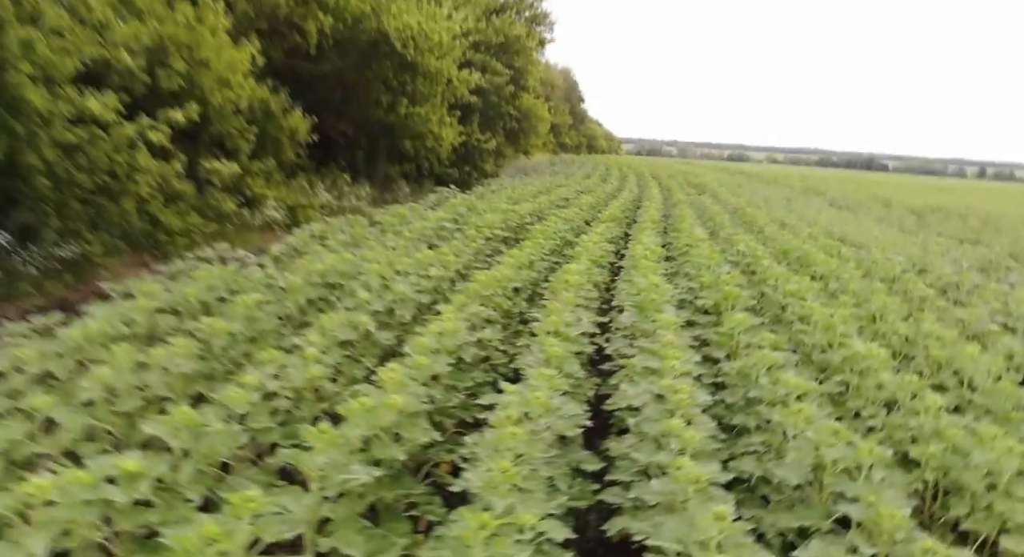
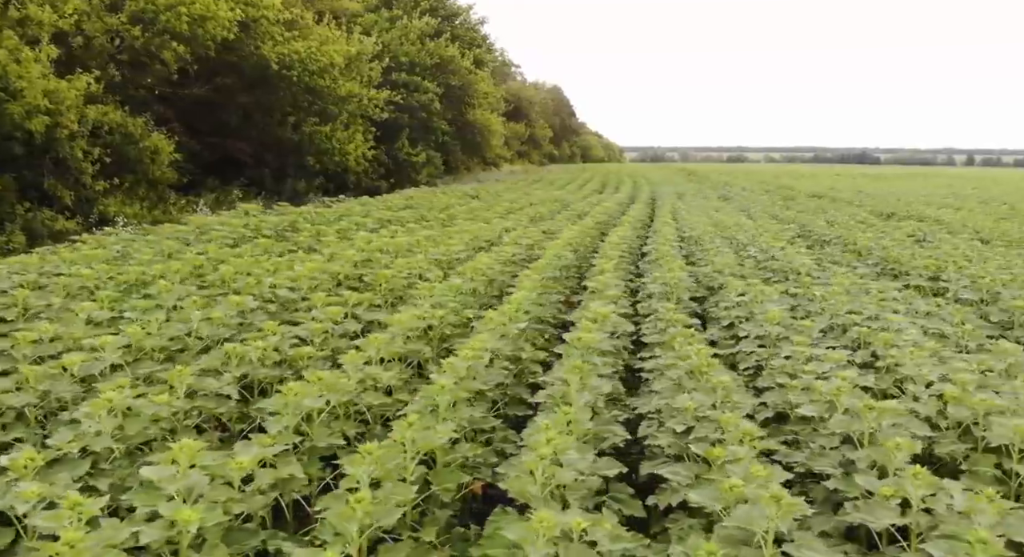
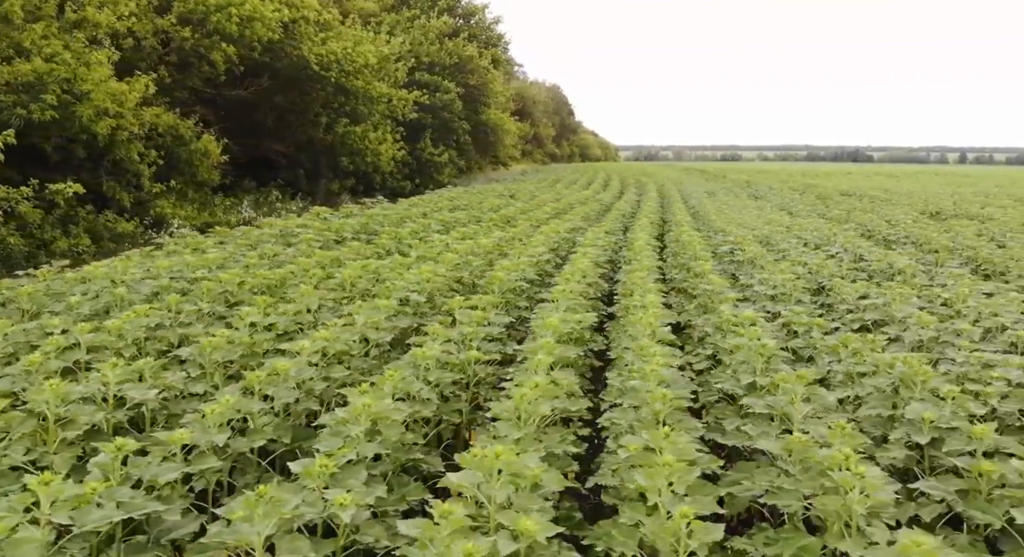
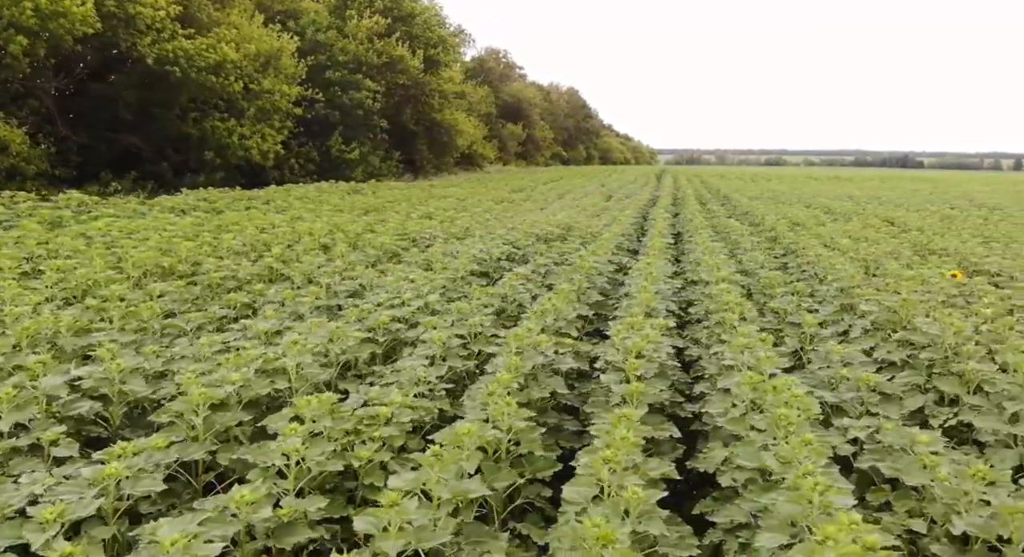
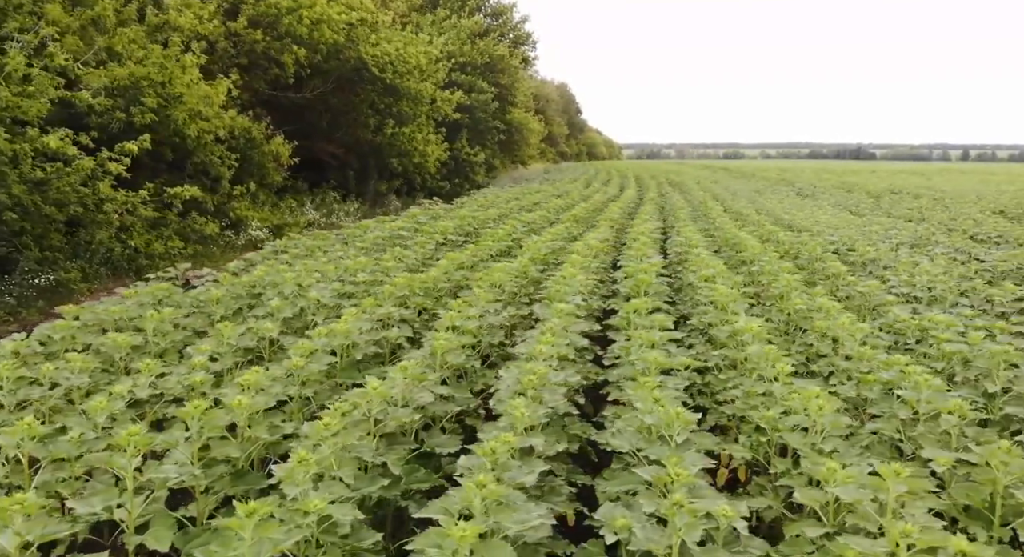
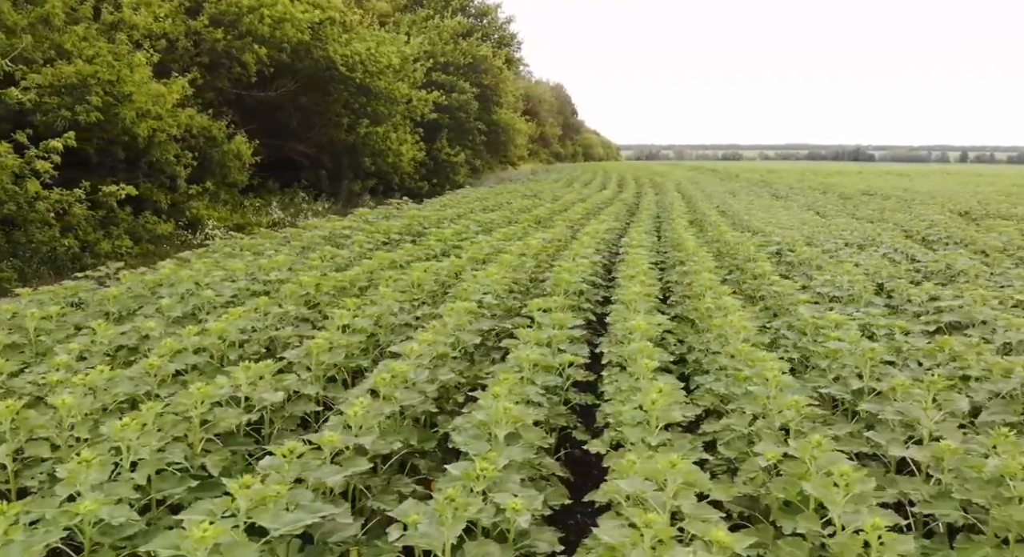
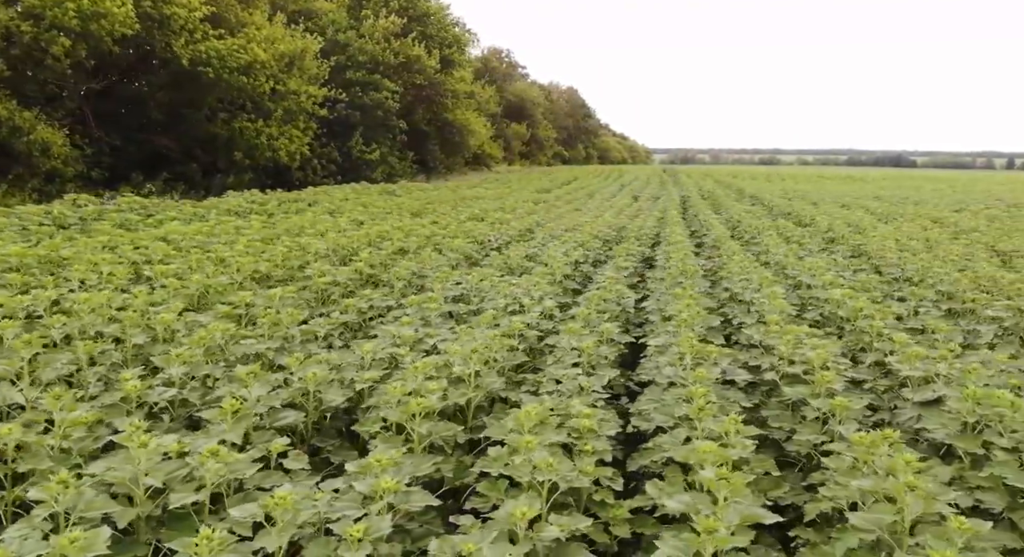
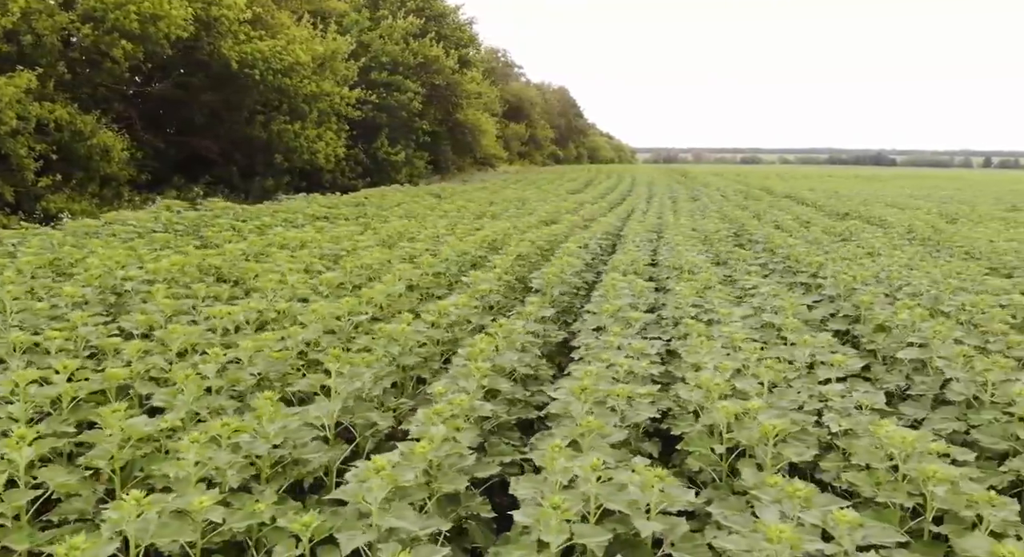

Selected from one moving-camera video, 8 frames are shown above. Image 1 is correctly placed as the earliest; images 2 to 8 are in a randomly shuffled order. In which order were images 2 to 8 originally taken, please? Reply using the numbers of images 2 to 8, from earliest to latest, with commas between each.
5, 6, 3, 2, 8, 7, 4
